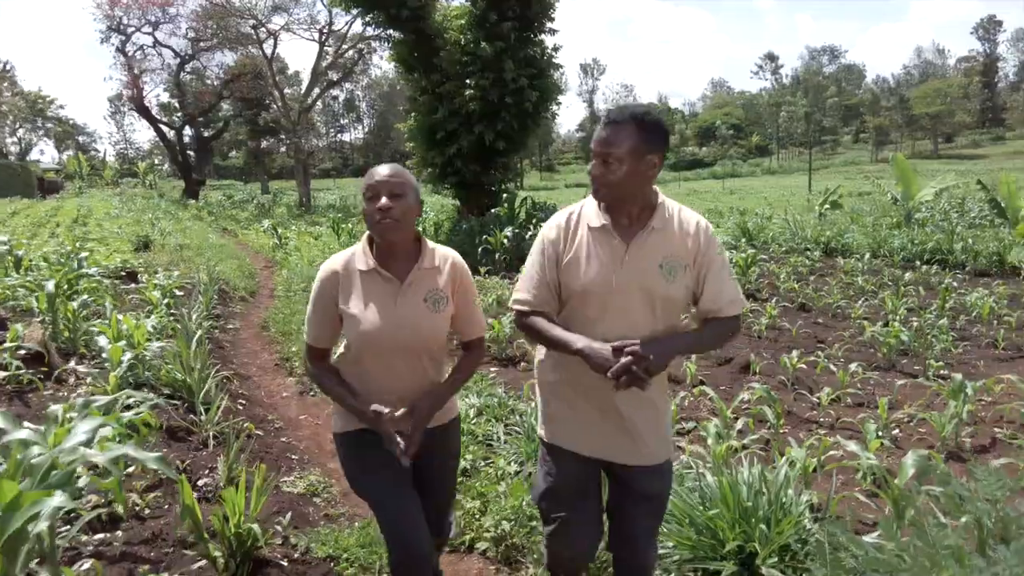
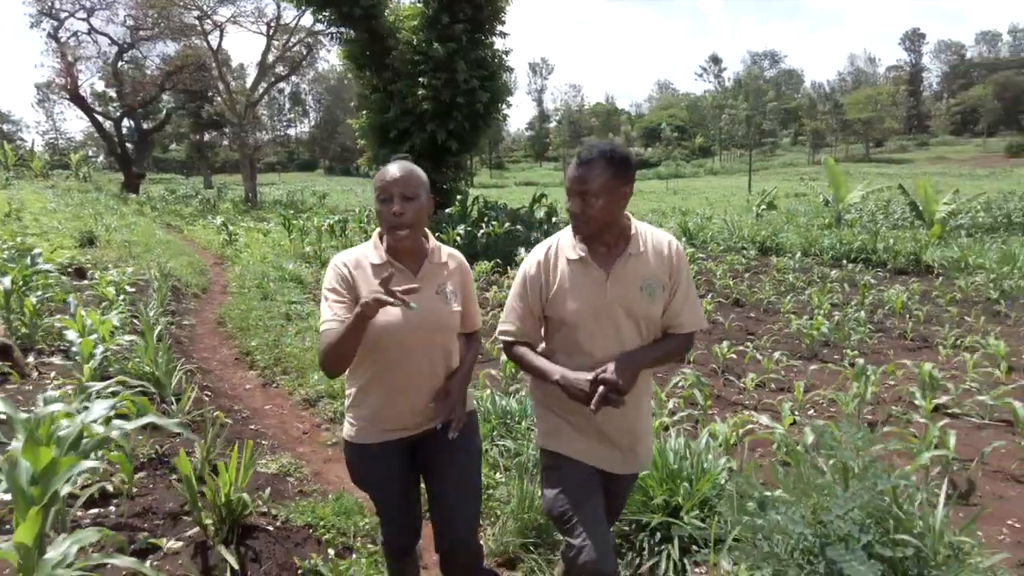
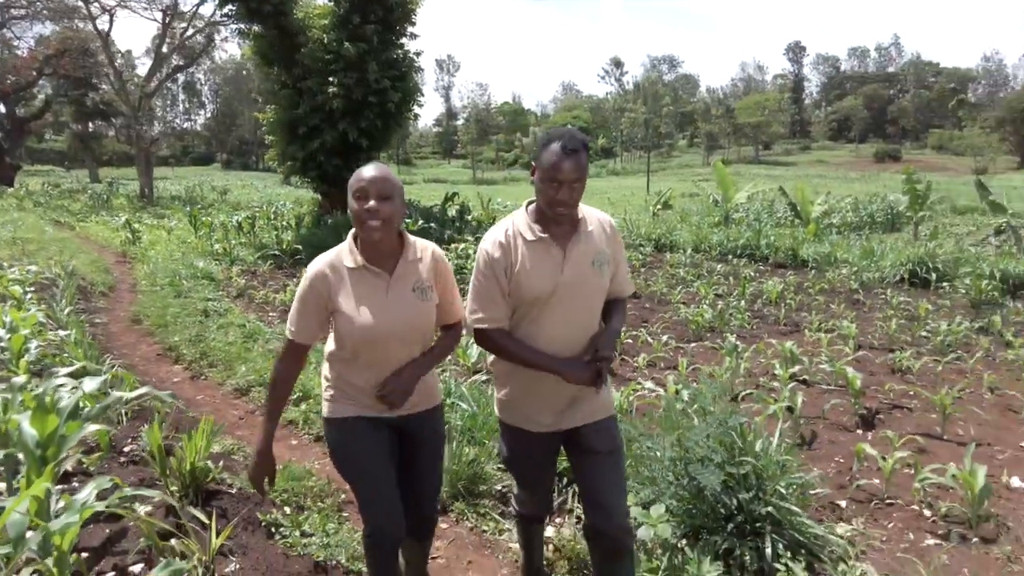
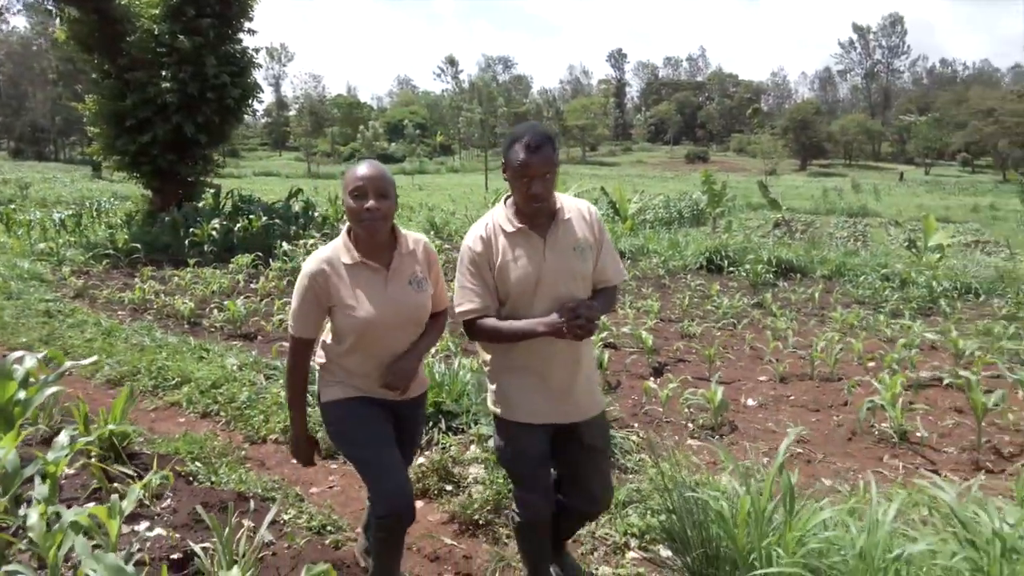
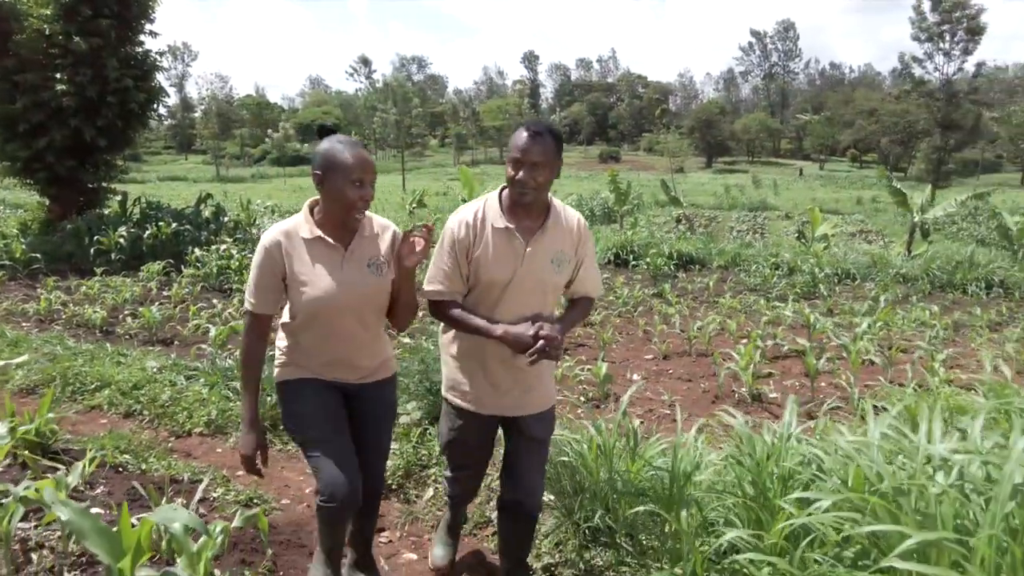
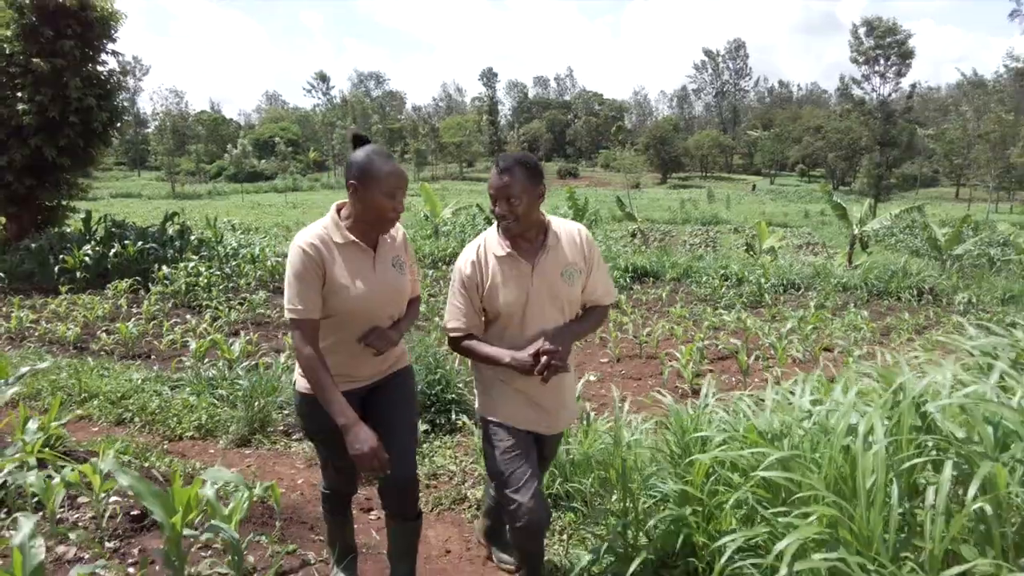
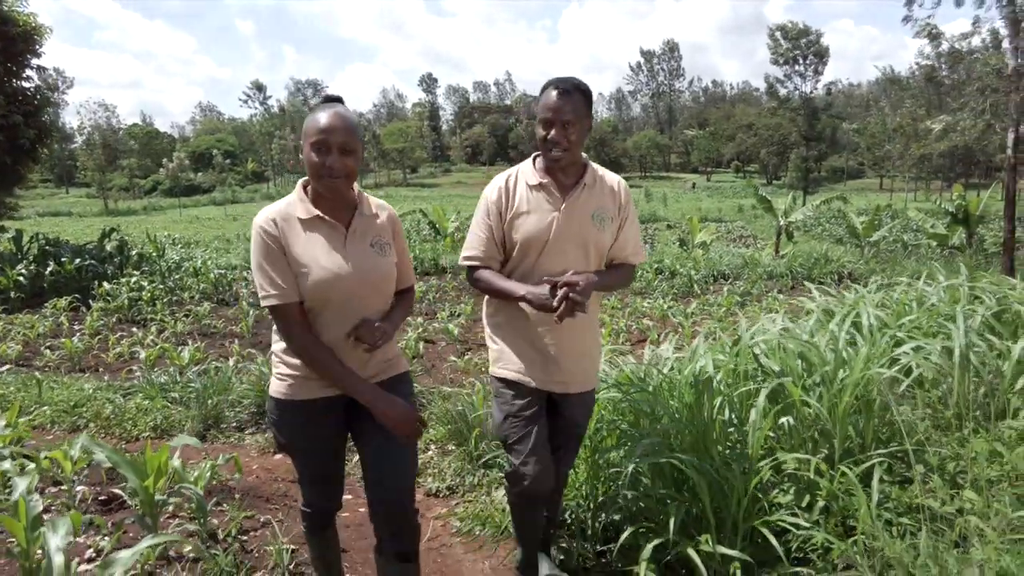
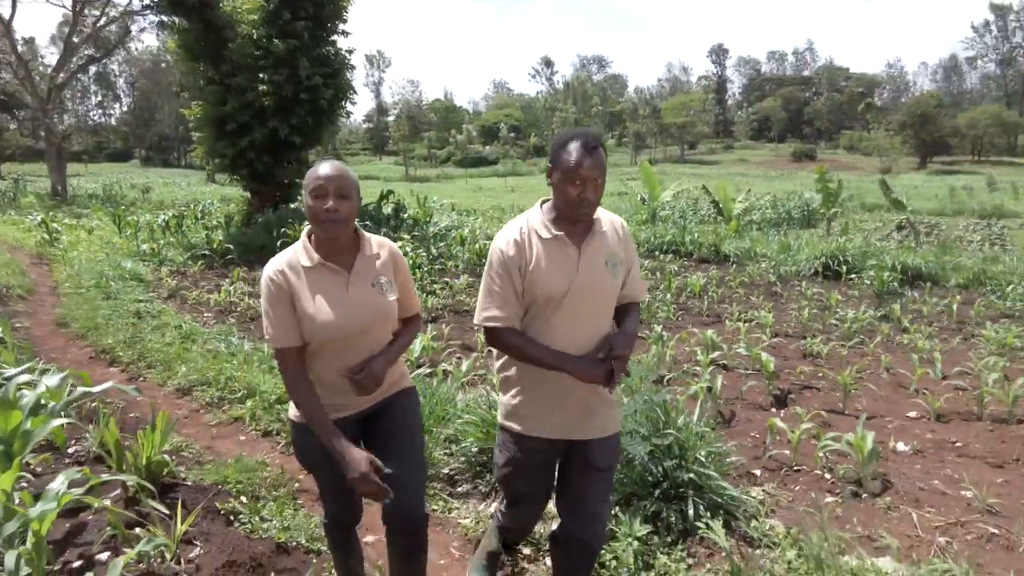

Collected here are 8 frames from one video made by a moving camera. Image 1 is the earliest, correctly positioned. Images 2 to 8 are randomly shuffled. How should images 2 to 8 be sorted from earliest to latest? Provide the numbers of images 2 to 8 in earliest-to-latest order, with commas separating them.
2, 3, 8, 4, 5, 6, 7
